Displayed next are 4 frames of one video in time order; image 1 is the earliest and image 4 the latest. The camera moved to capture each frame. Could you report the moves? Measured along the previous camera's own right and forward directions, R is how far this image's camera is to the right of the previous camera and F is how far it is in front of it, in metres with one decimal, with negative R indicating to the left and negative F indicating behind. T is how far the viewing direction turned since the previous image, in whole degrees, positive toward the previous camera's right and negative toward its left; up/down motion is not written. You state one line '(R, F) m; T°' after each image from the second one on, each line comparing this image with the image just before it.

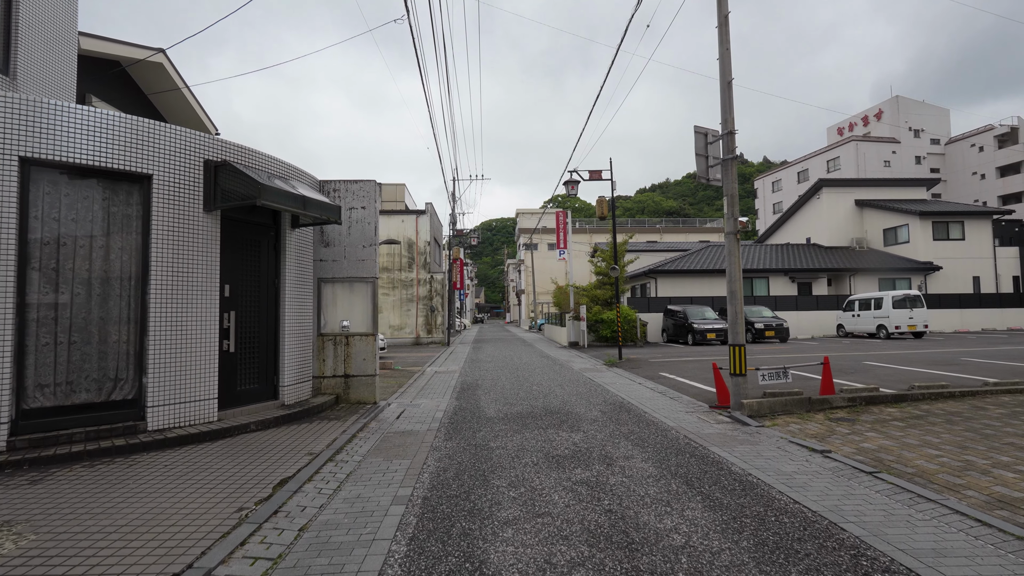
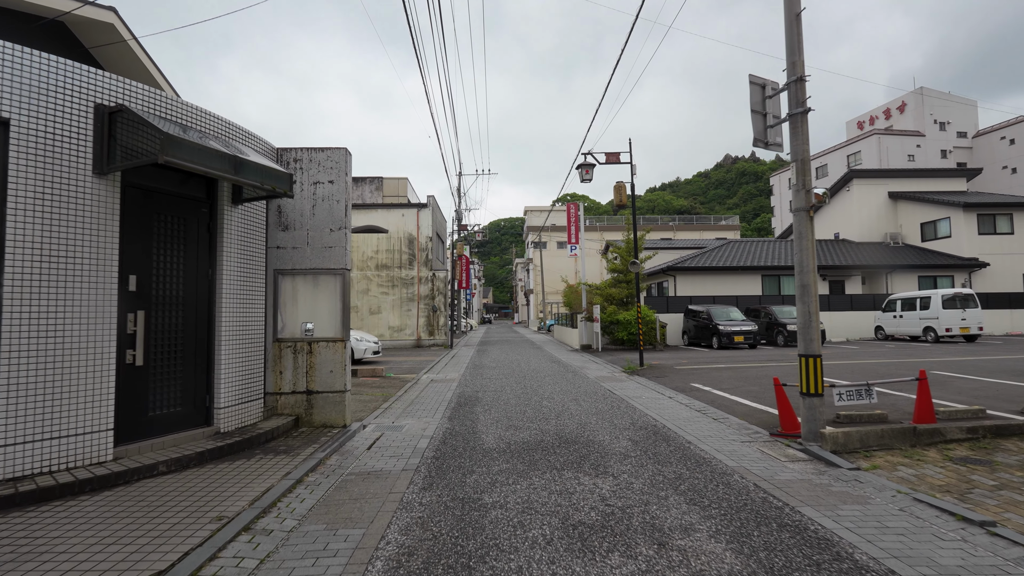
(0.0, +1.7) m; -1°
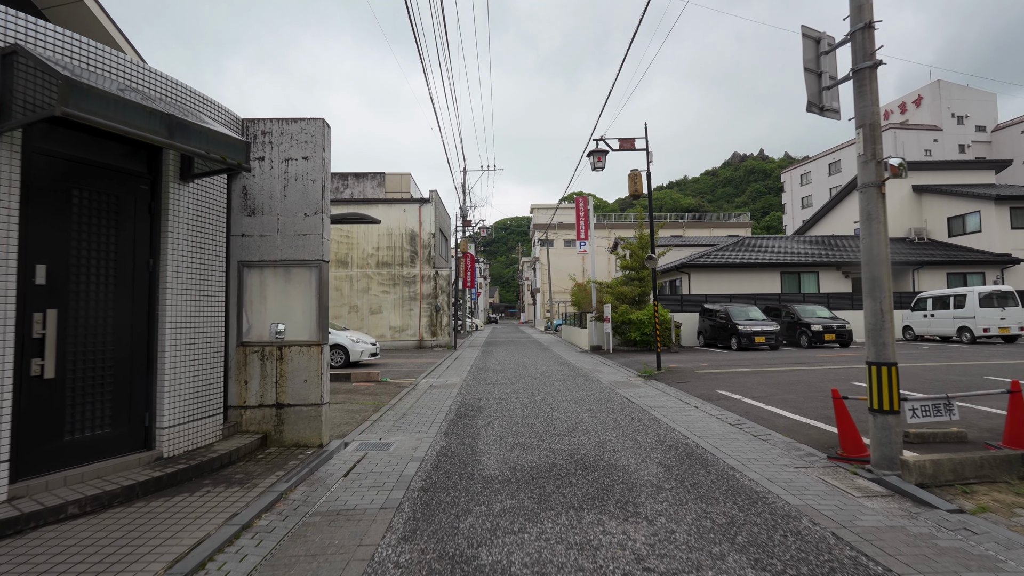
(0.0, +1.0) m; -1°
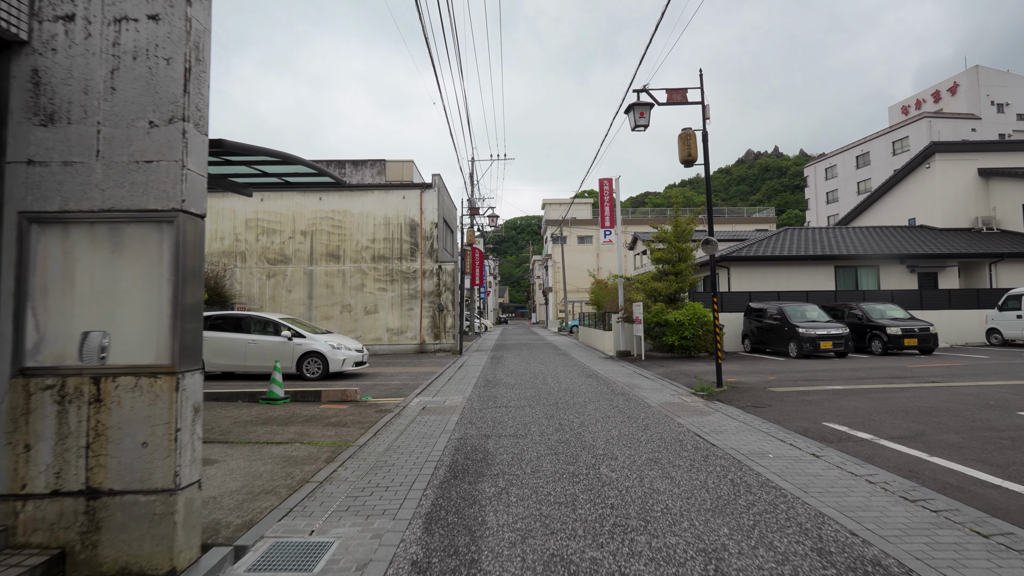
(-0.1, +2.7) m; -1°
